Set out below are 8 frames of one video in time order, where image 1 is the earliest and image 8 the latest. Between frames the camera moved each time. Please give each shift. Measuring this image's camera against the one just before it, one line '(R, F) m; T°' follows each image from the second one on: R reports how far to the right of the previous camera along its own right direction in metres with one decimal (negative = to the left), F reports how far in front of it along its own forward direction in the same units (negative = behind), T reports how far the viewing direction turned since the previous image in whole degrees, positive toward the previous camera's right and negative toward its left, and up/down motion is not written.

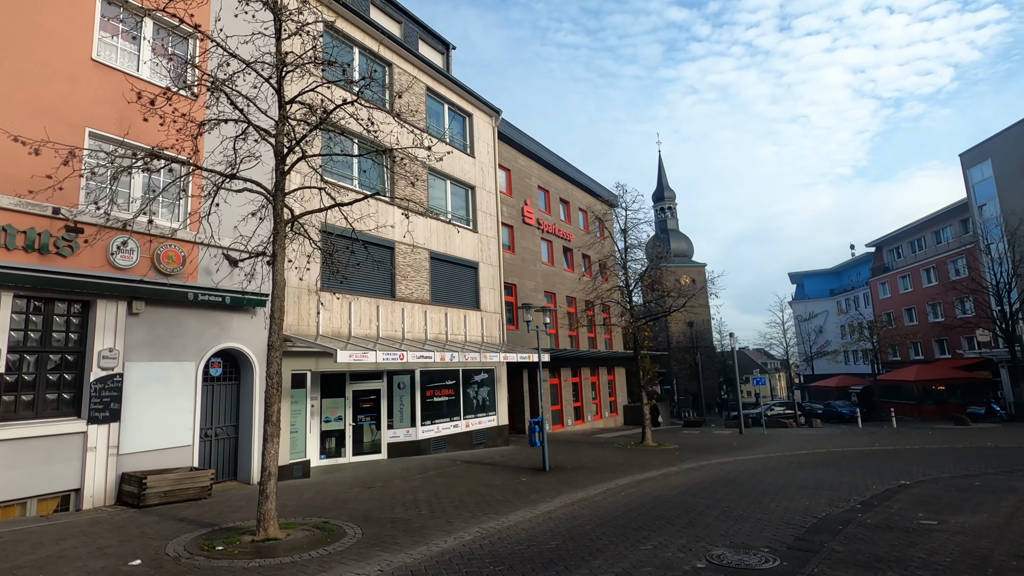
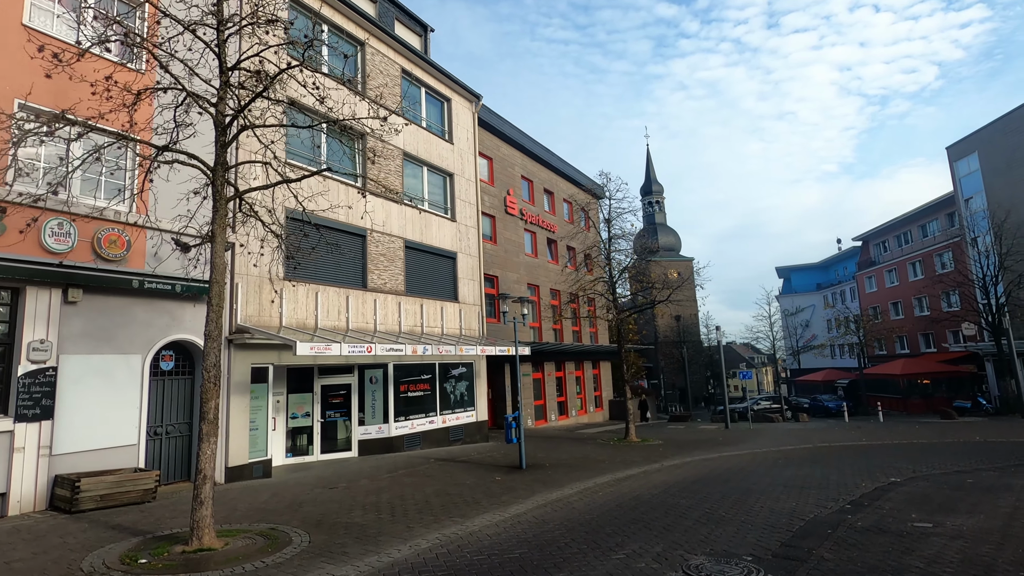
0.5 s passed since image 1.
(+0.4, +0.7) m; +1°
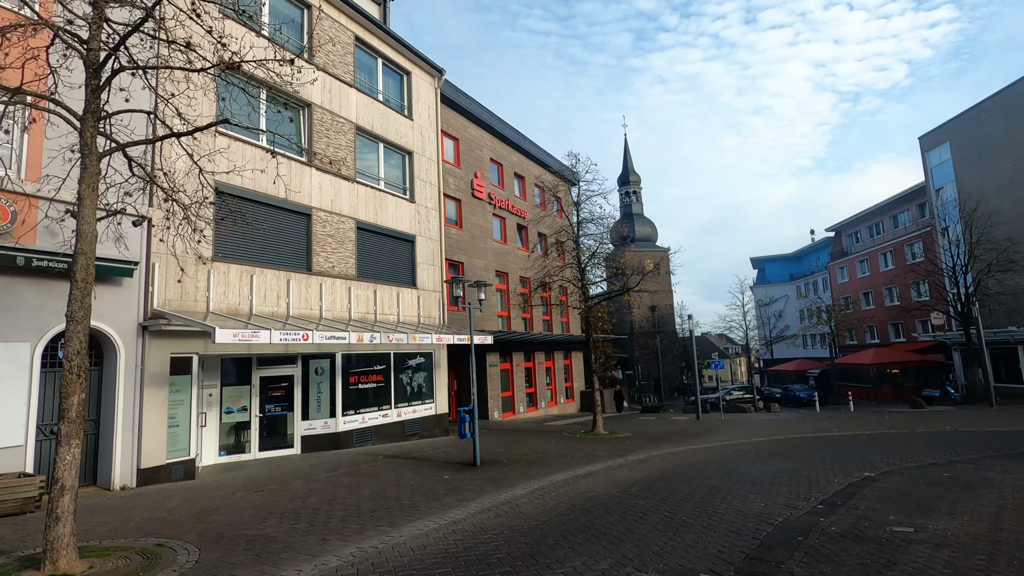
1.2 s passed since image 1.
(+0.6, +1.0) m; +2°
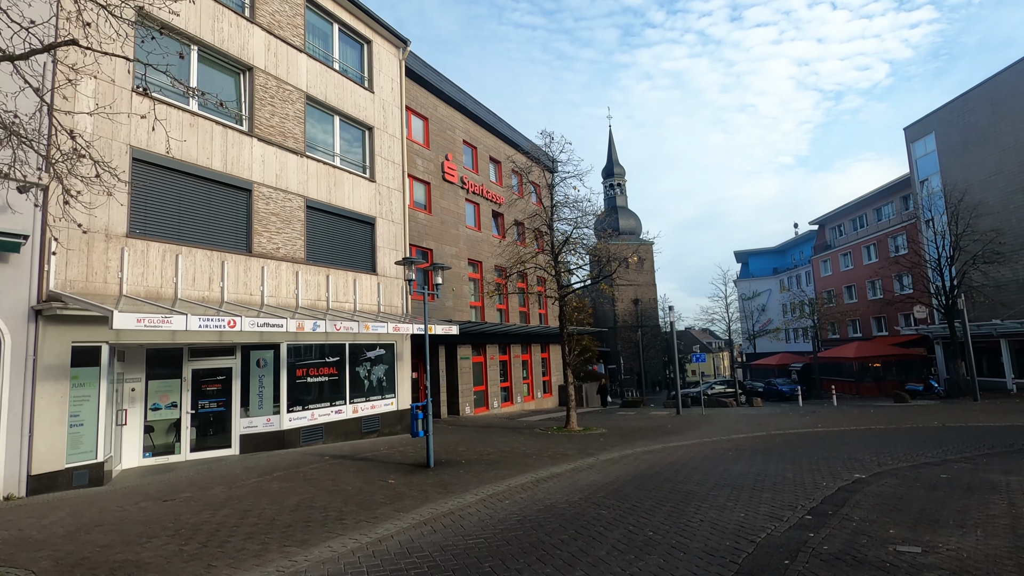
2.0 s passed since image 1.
(+0.6, +1.2) m; +2°
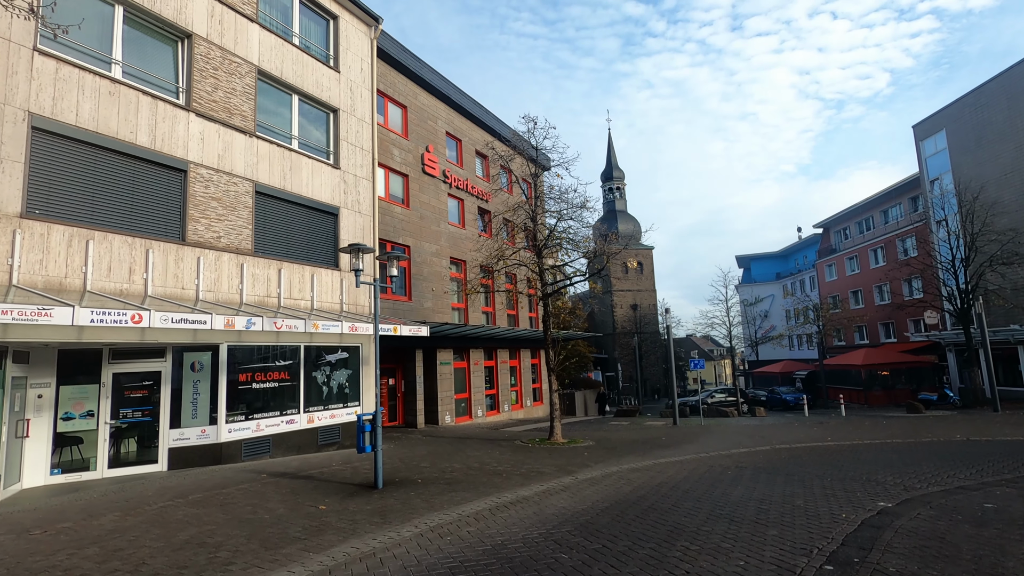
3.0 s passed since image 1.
(+0.7, +1.5) m; 0°
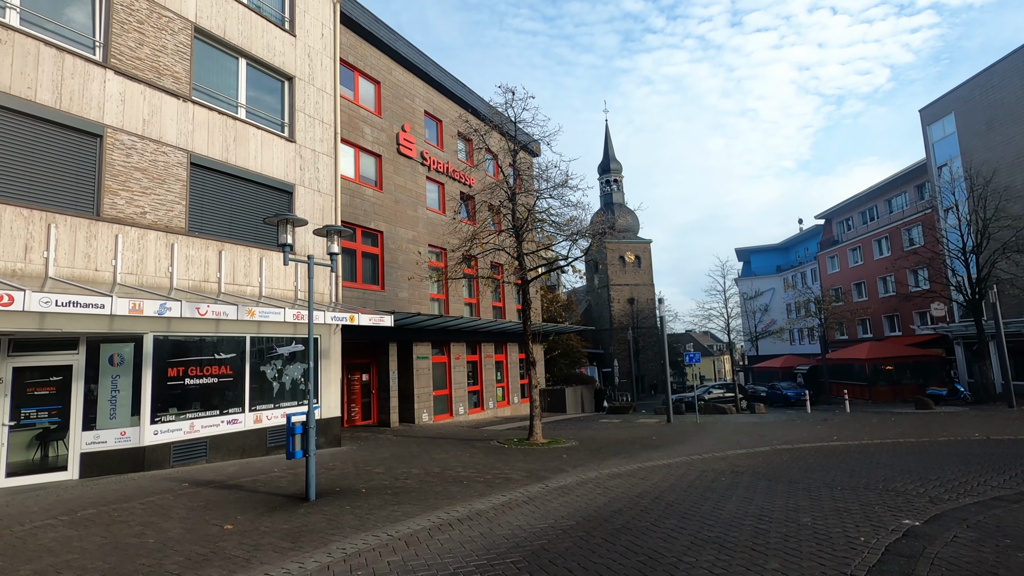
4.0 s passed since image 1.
(+0.7, +1.4) m; 0°
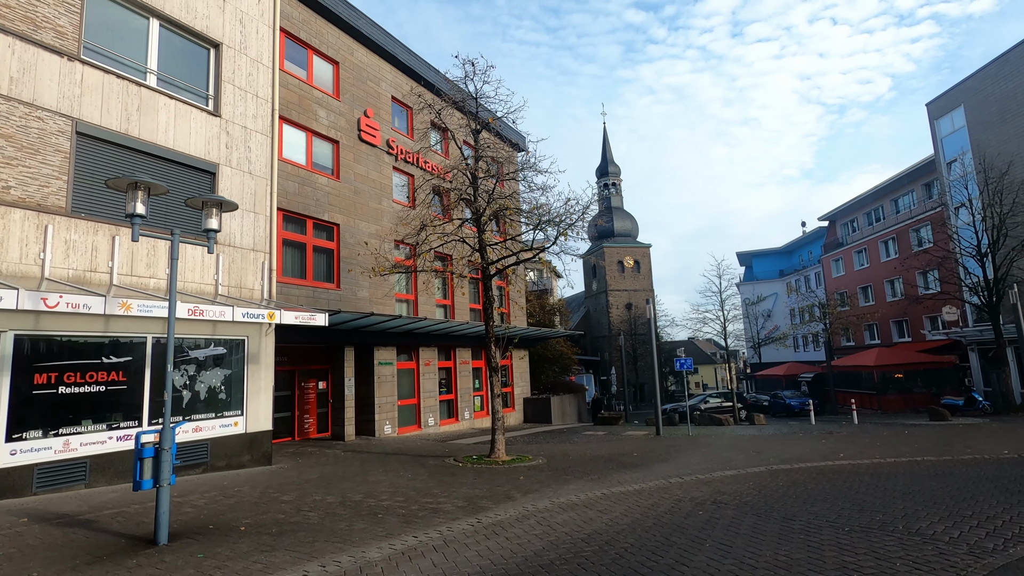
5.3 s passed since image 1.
(+1.1, +1.8) m; 0°
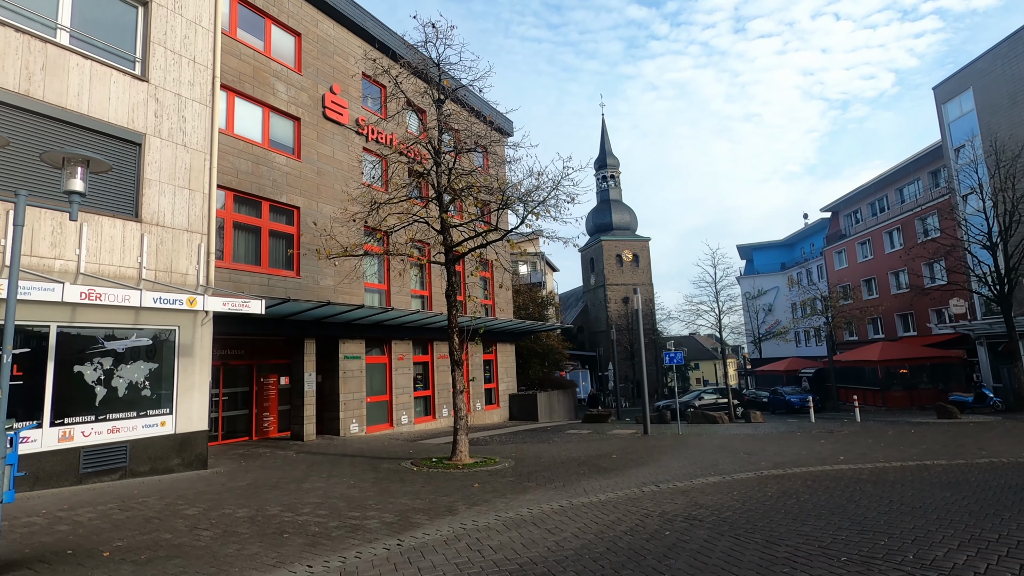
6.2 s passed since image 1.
(+0.9, +1.2) m; 0°
